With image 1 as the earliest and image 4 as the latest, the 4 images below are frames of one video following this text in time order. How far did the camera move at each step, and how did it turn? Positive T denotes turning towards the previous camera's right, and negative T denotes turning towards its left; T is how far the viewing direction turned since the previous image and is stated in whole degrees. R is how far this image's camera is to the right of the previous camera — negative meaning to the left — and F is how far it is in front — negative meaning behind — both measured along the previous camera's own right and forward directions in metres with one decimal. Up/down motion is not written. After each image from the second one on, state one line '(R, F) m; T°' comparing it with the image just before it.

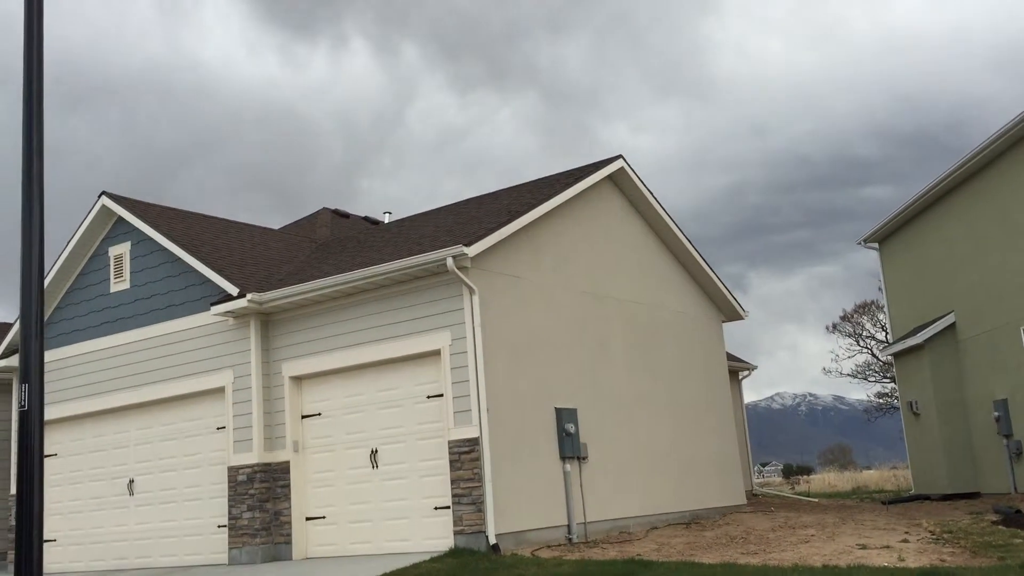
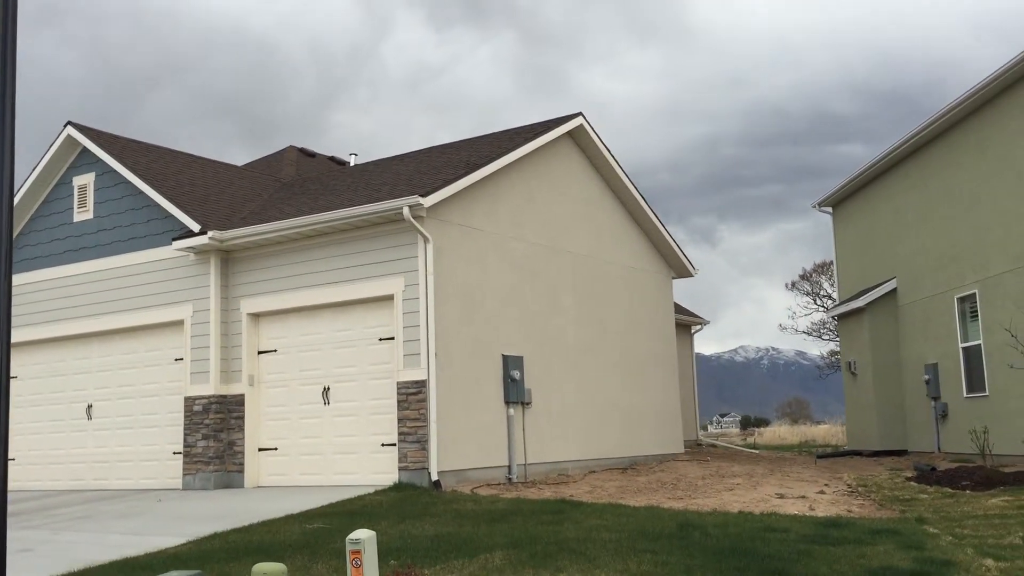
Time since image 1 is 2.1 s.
(+0.2, -0.5) m; +2°
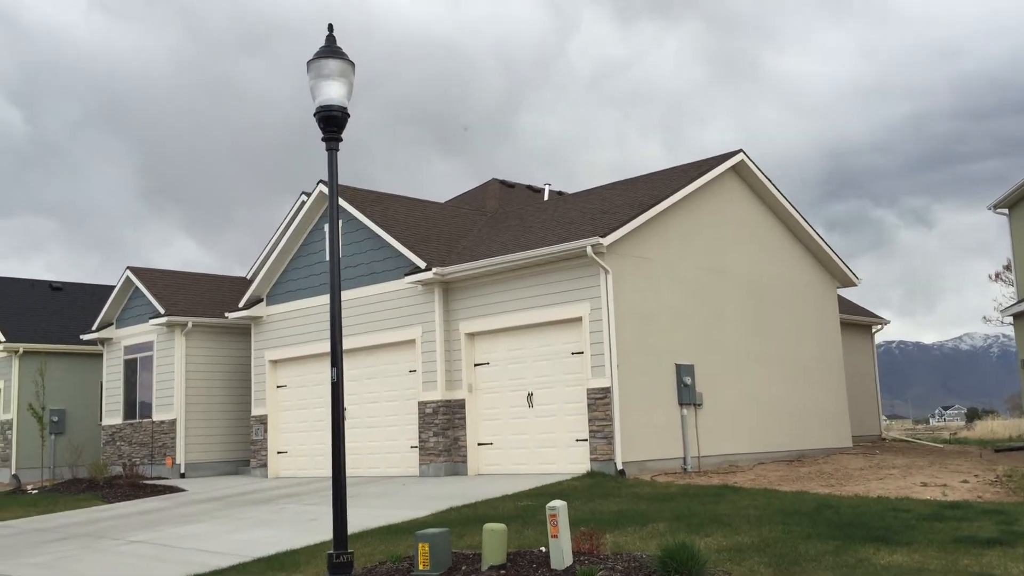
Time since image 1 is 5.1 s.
(+0.5, -2.6) m; -12°
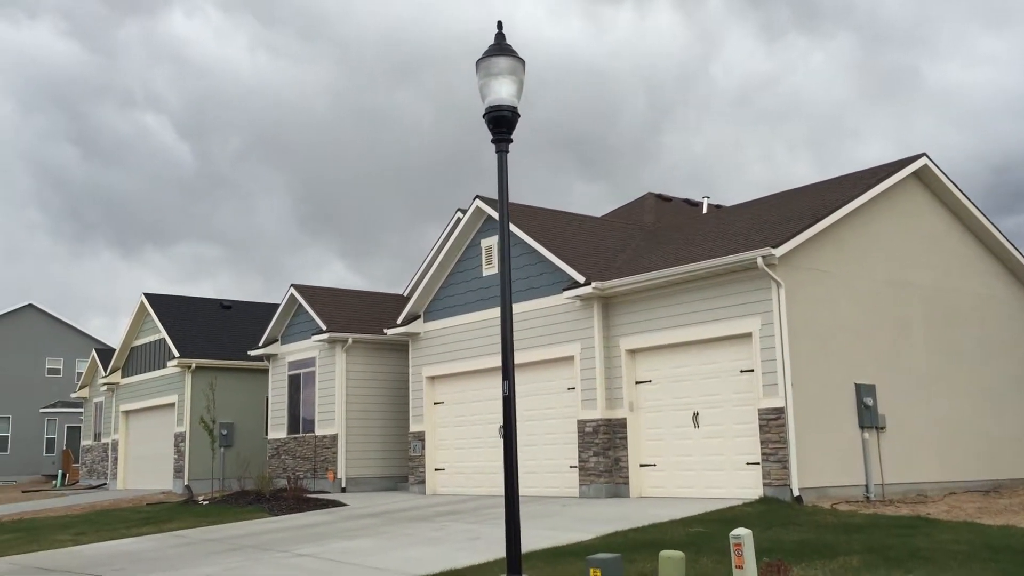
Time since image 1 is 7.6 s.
(-0.3, +0.5) m; -9°
